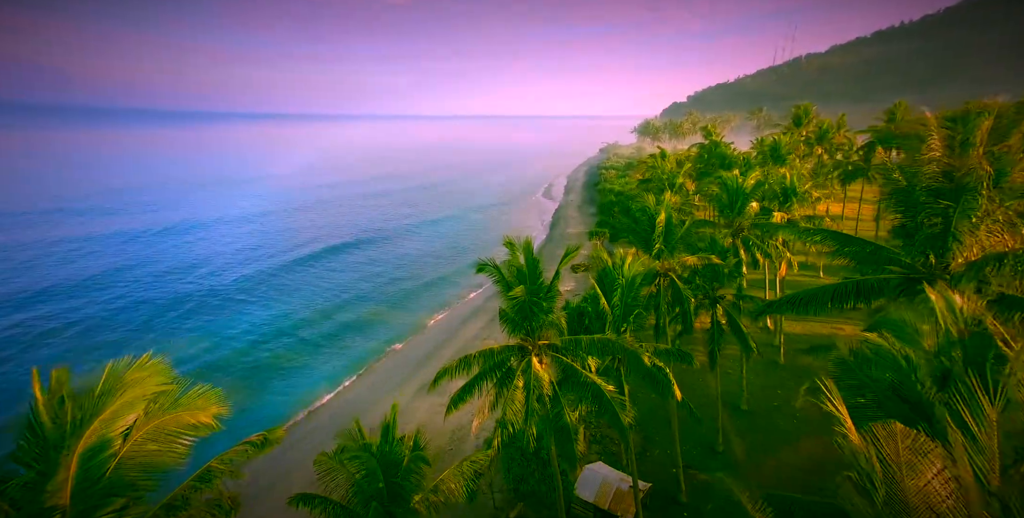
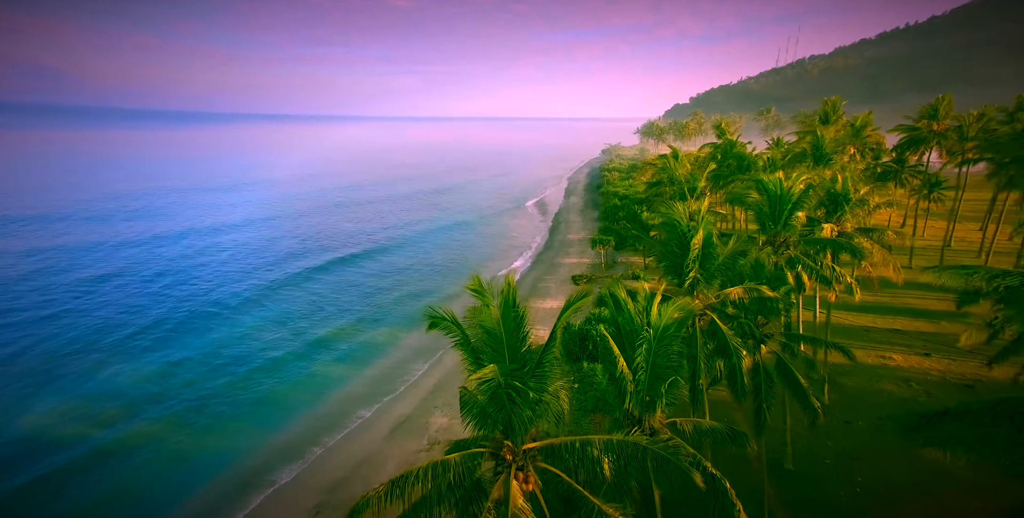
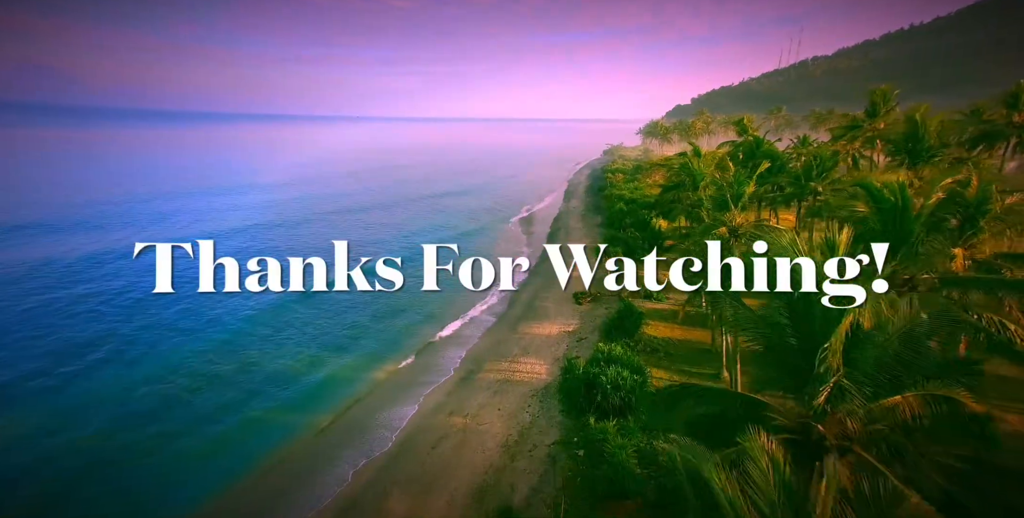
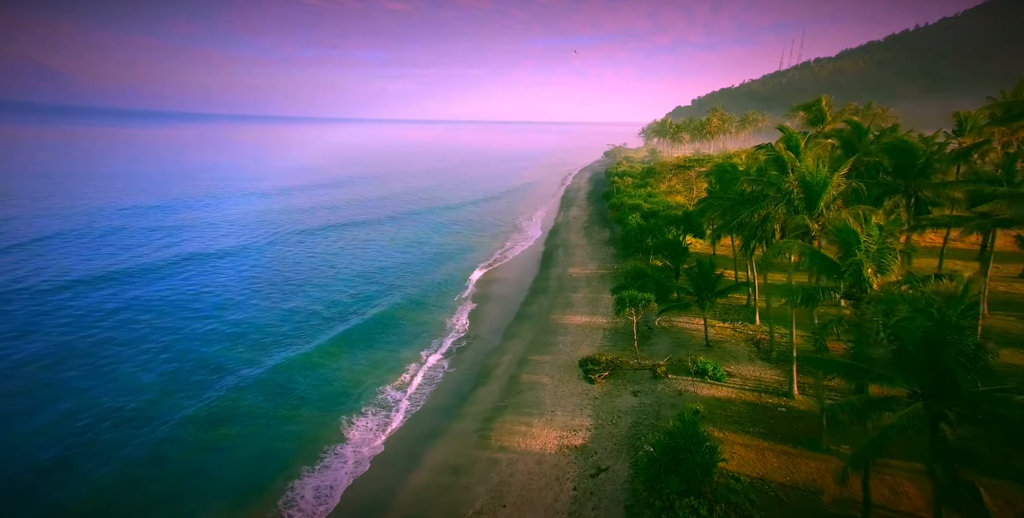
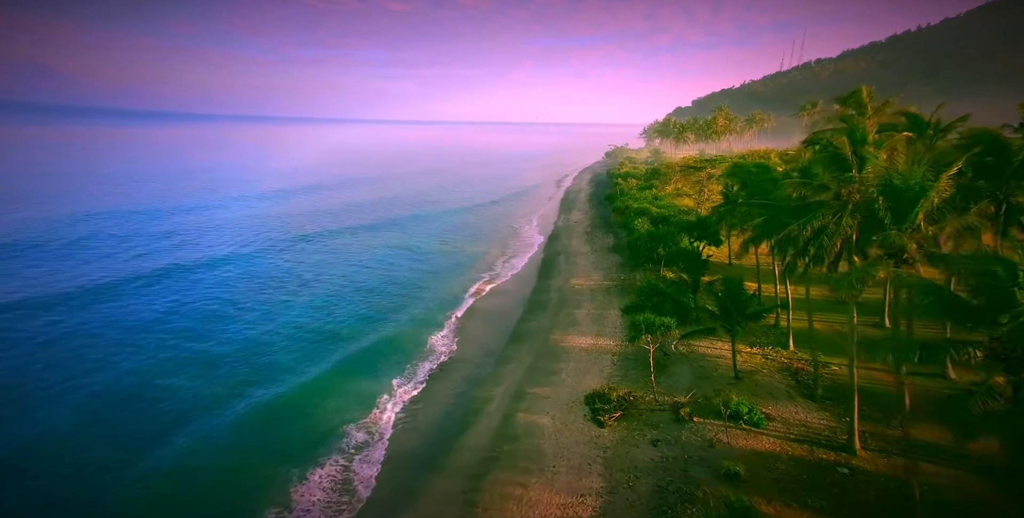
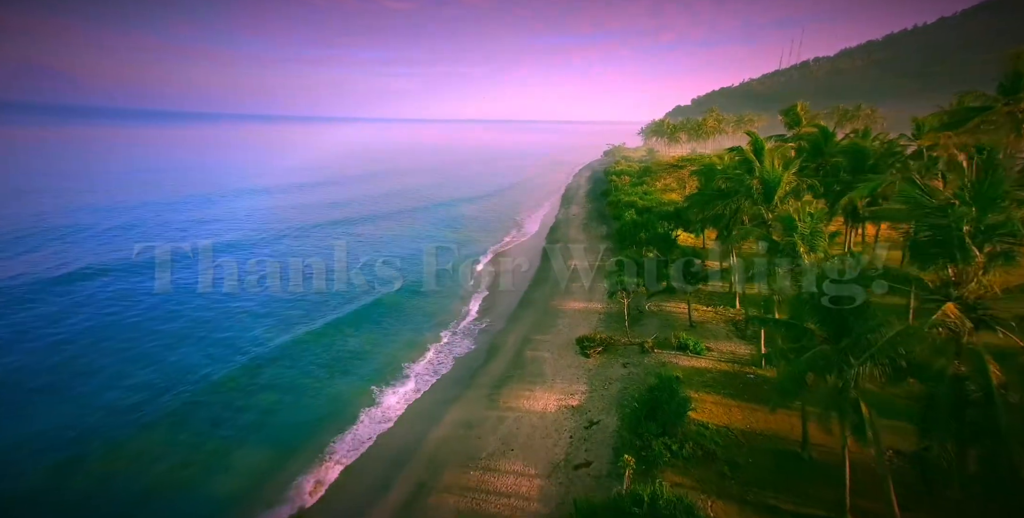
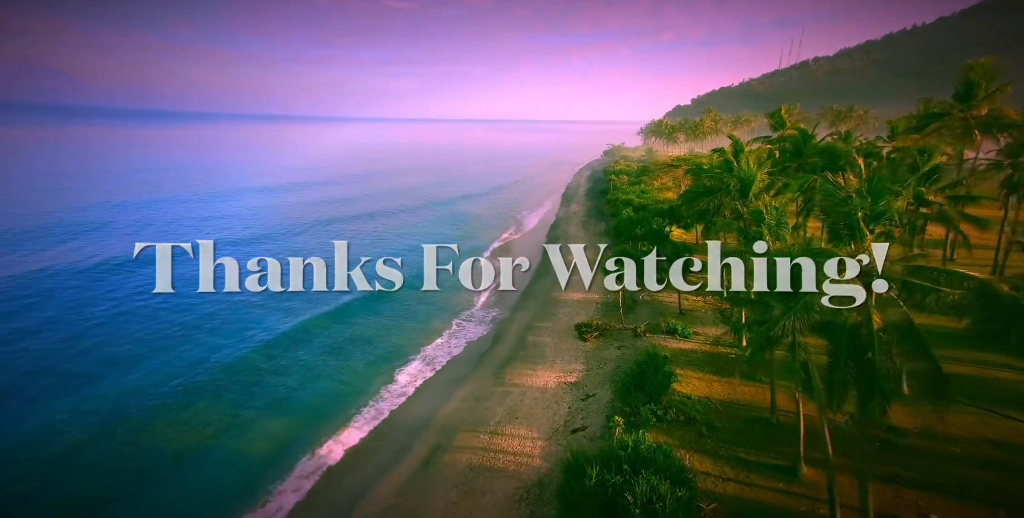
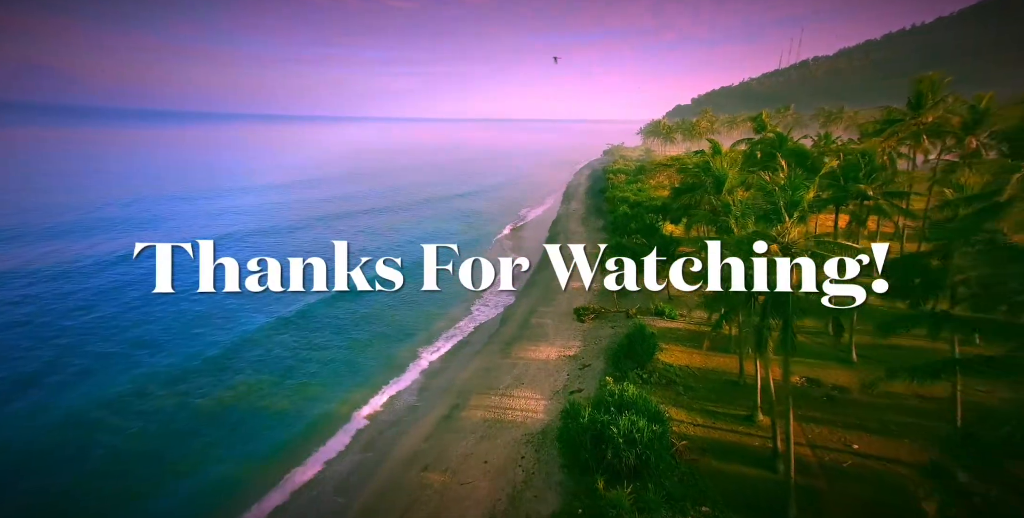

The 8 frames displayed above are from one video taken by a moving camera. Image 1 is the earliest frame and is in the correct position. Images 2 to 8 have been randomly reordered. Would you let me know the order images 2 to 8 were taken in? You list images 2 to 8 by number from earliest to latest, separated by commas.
2, 3, 8, 7, 6, 4, 5
